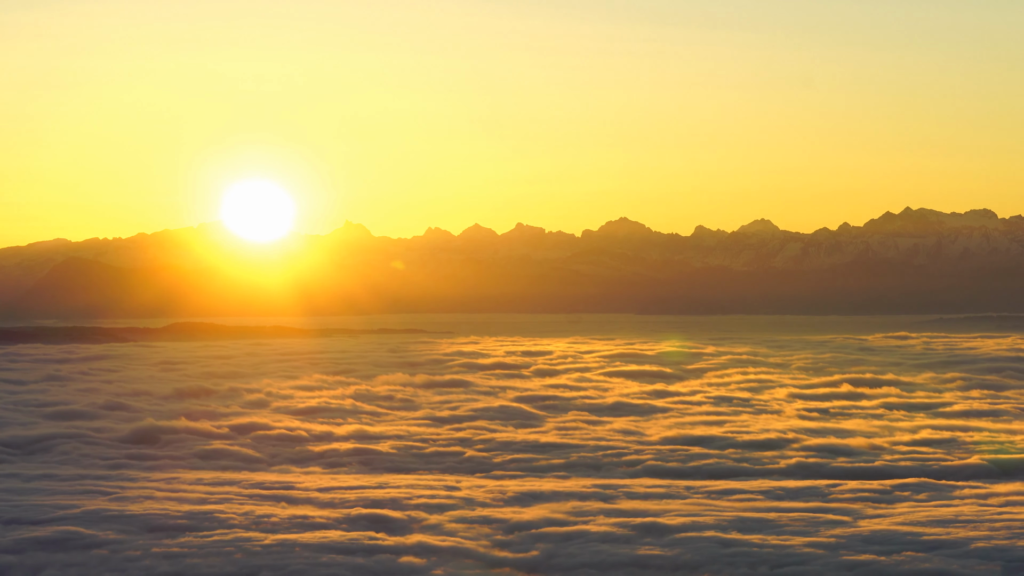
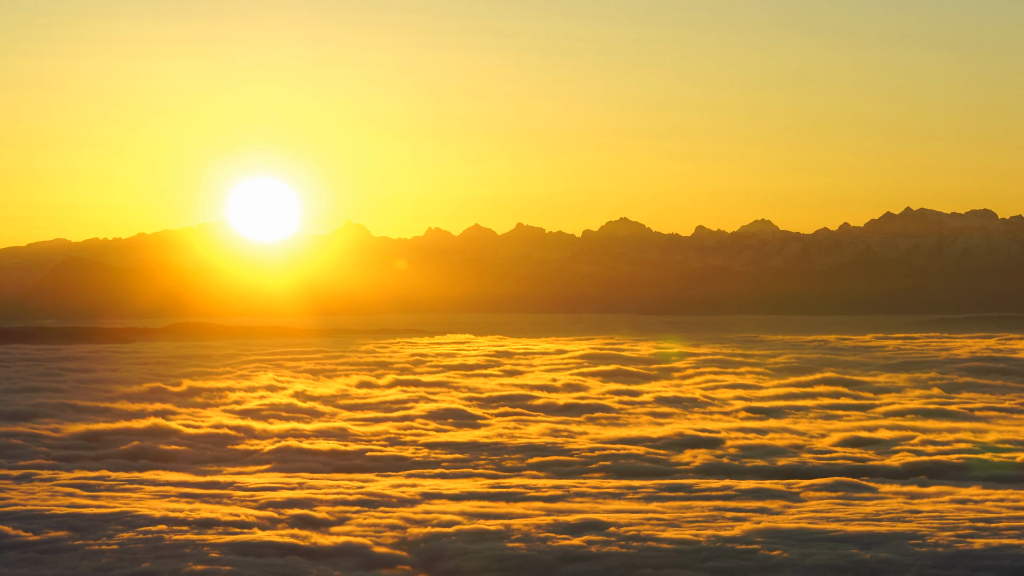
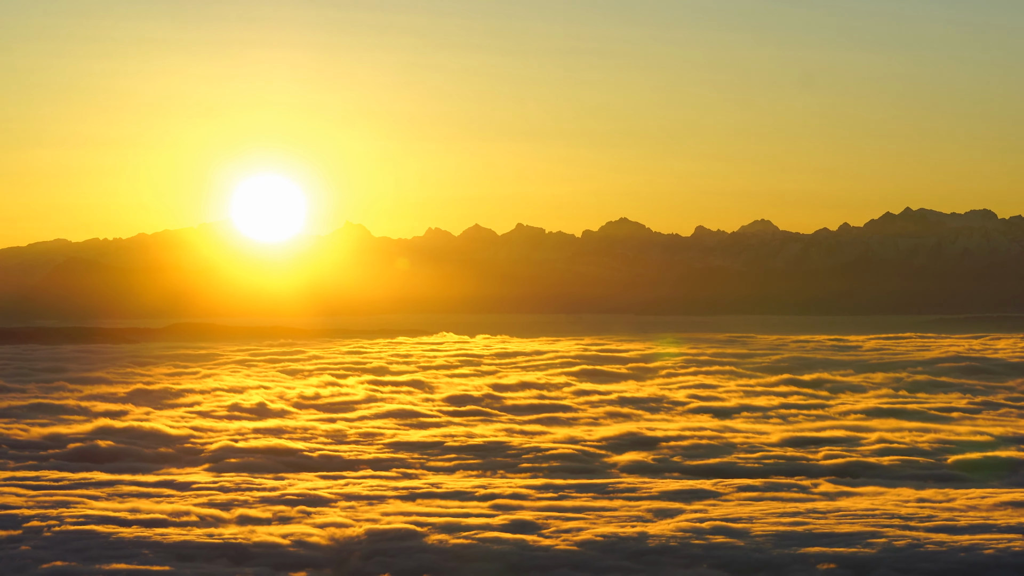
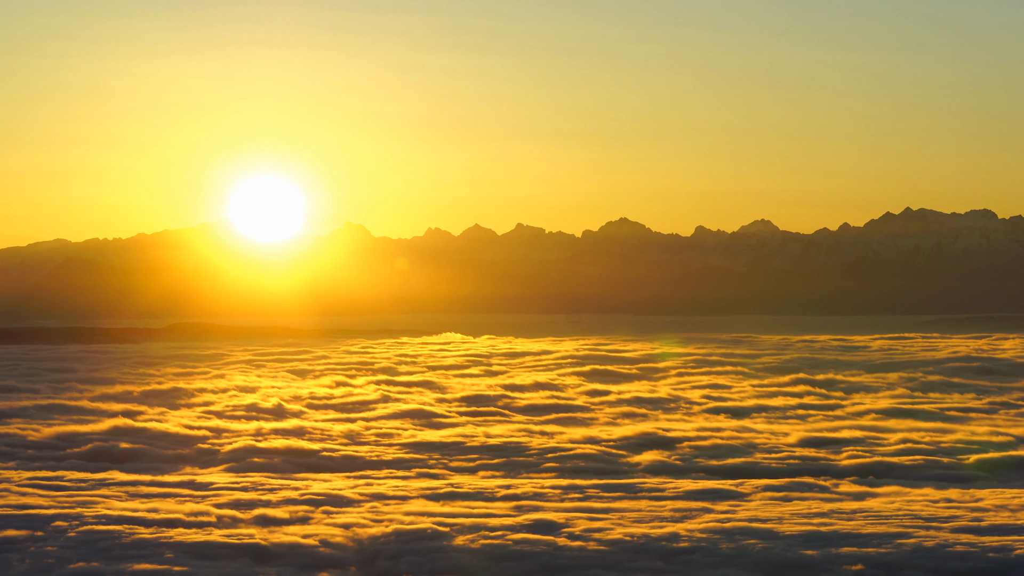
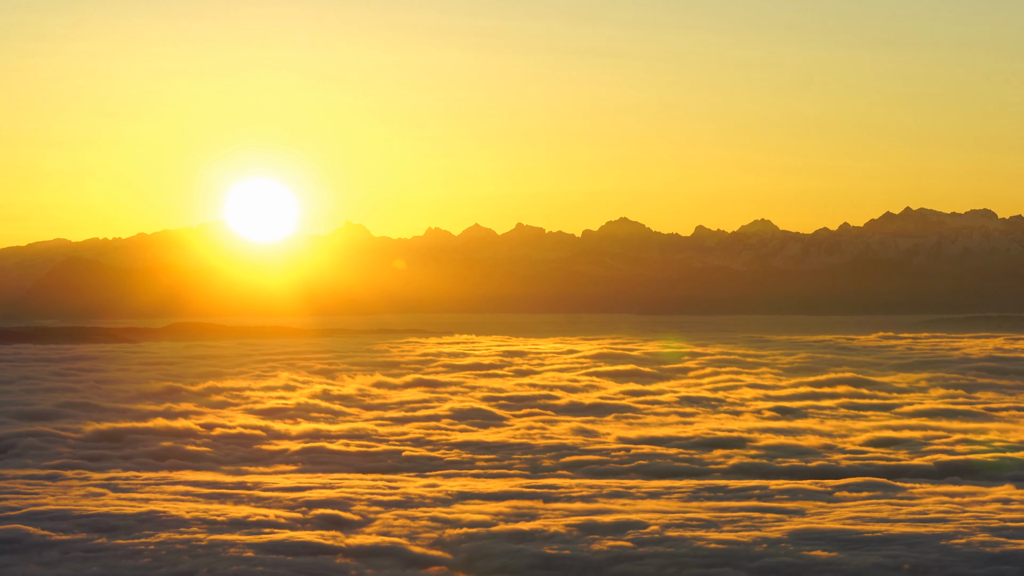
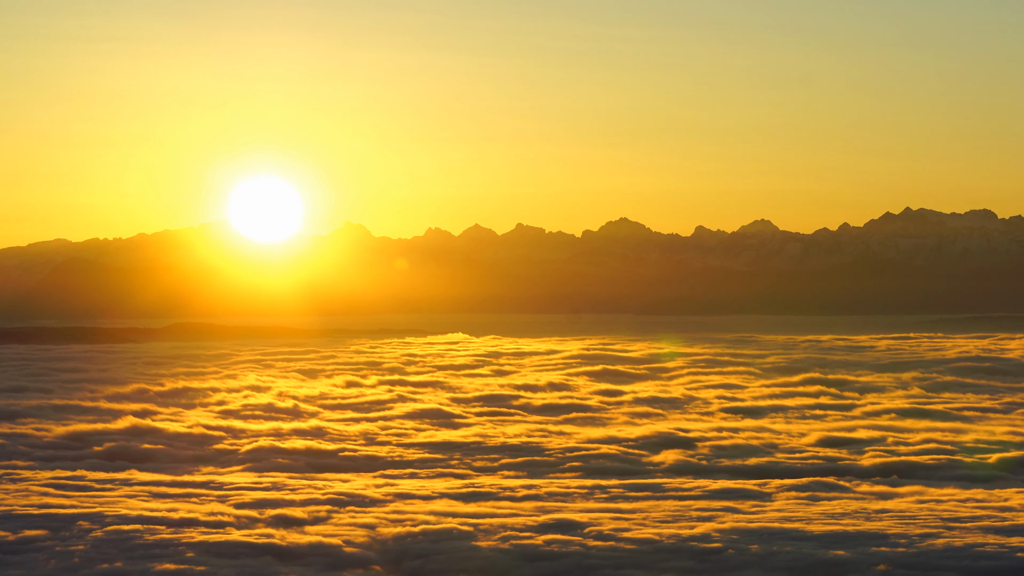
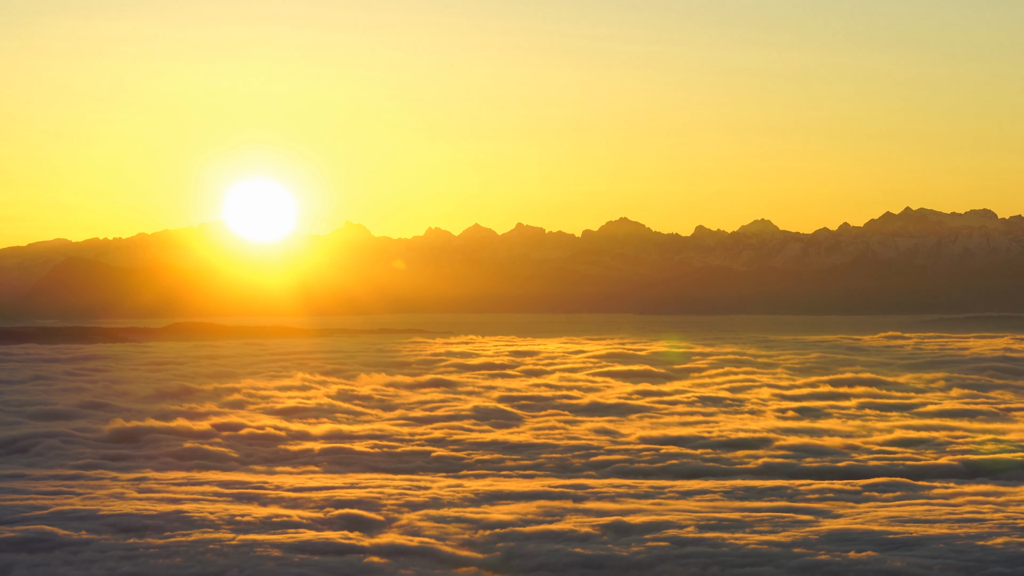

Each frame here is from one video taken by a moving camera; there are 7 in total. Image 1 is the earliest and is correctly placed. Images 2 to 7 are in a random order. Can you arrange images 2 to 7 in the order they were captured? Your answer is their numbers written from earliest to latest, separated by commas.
7, 5, 2, 6, 4, 3
